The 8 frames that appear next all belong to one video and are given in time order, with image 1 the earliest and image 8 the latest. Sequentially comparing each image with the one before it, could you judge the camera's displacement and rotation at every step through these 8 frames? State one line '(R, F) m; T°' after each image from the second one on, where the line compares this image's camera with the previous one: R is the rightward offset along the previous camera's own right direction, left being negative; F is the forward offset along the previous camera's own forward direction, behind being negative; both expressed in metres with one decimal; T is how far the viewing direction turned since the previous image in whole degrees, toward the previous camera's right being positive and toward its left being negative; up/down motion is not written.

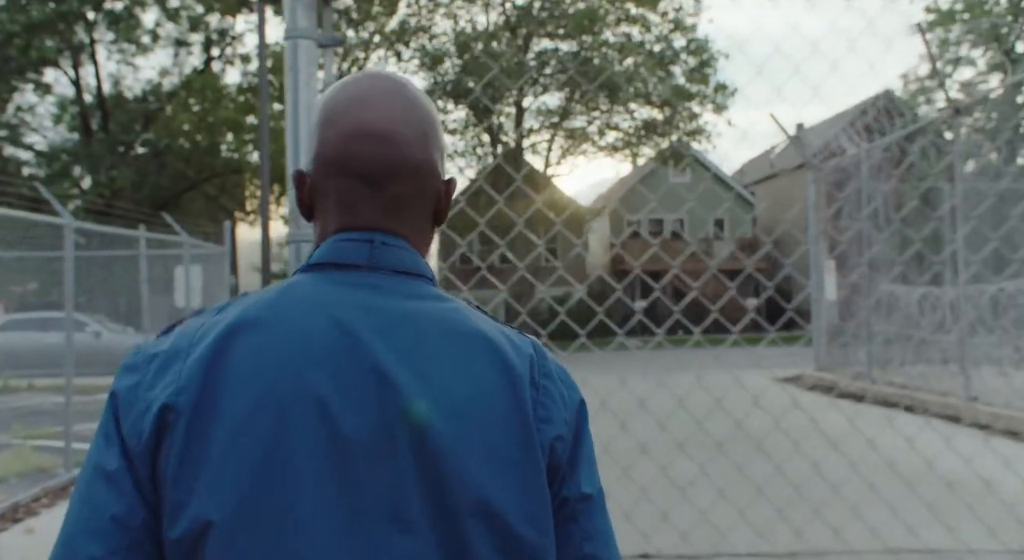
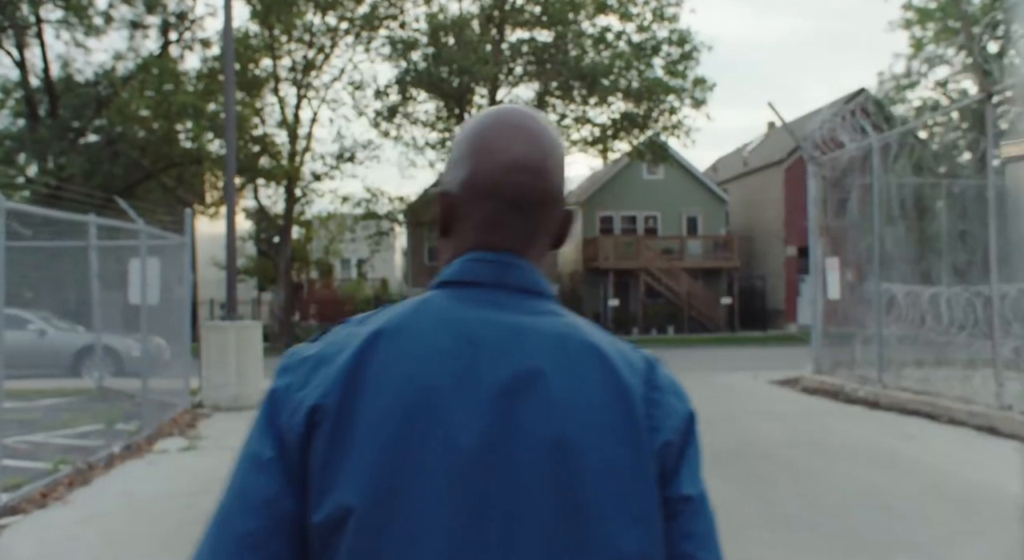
(-0.3, +0.7) m; +3°
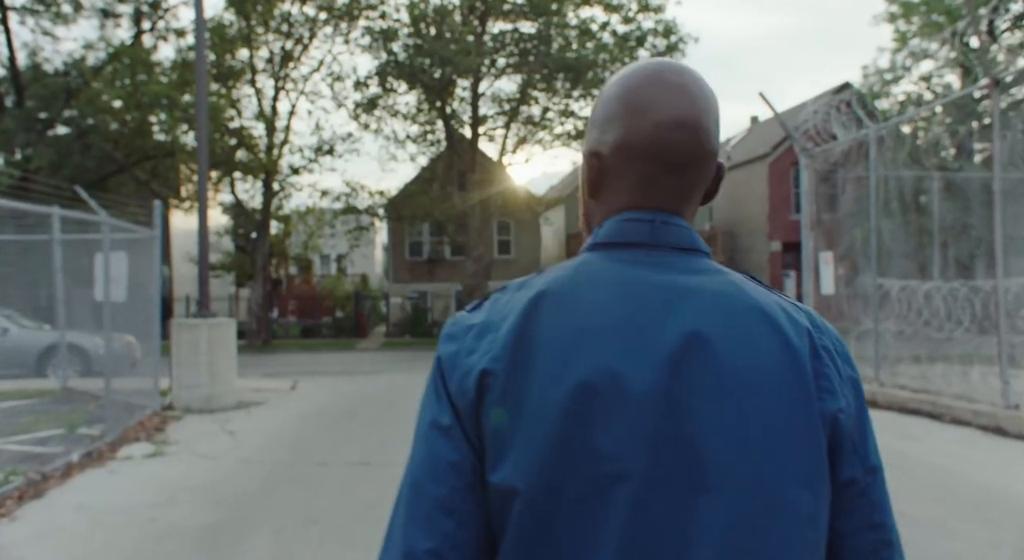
(-0.1, +0.3) m; +1°
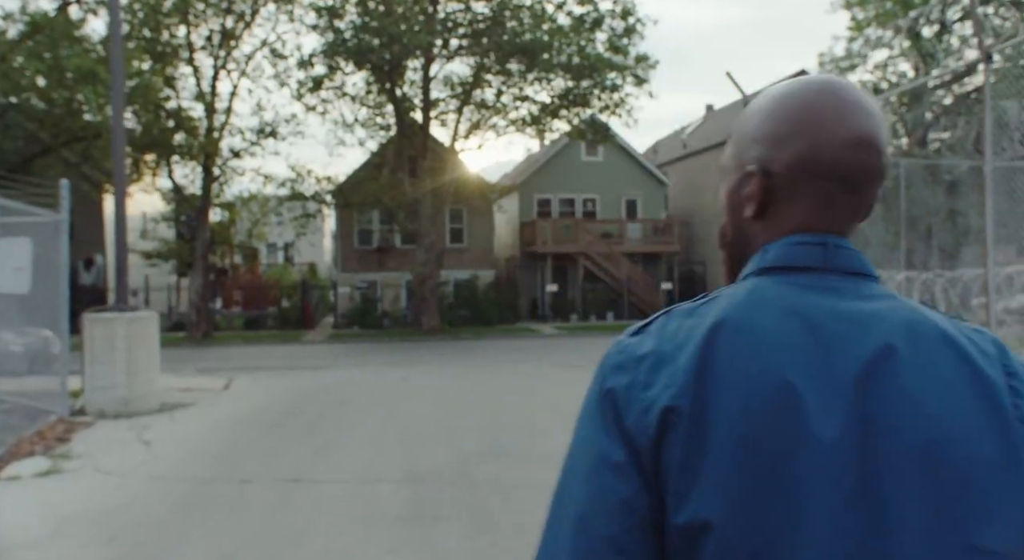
(0.0, +0.7) m; +4°
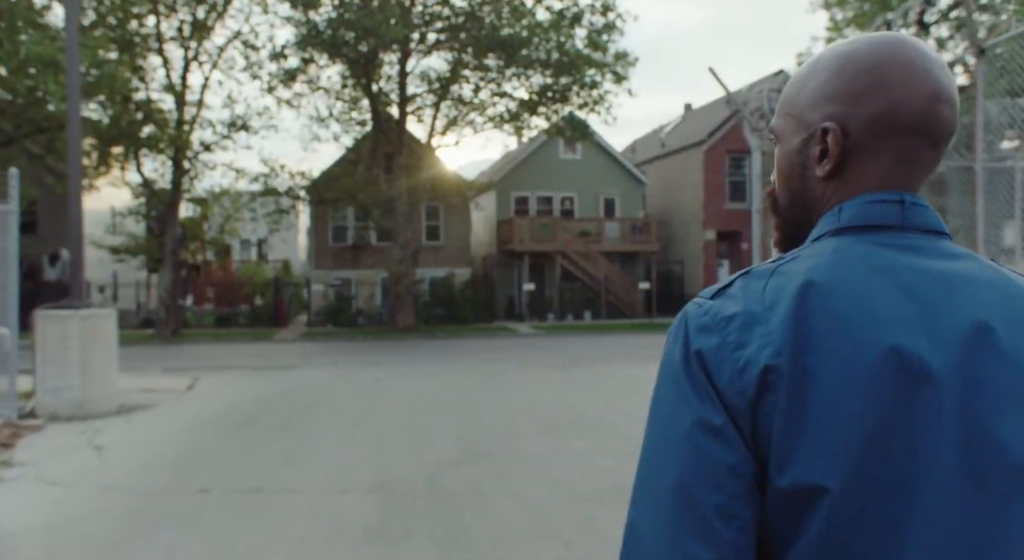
(0.0, +0.3) m; +2°
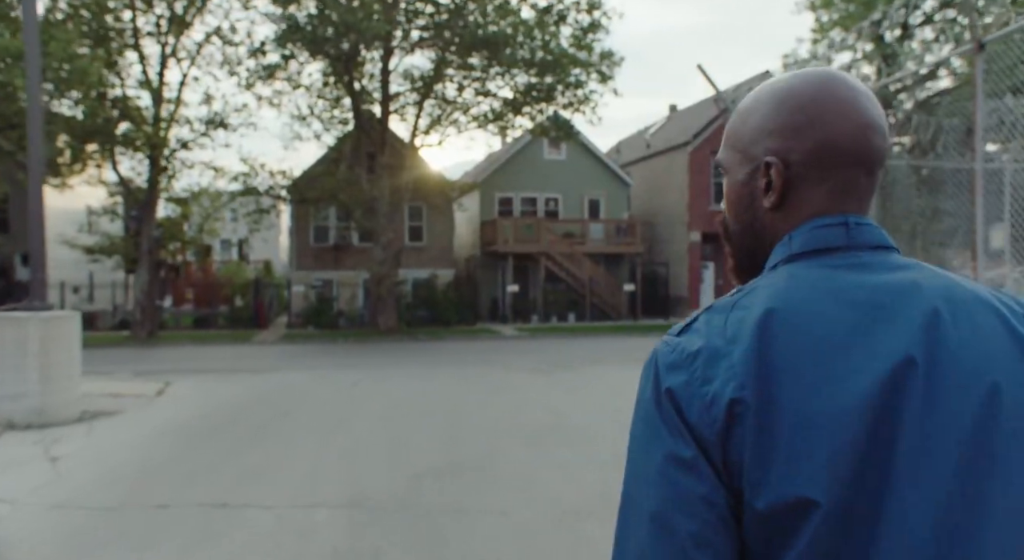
(0.0, +0.3) m; +1°
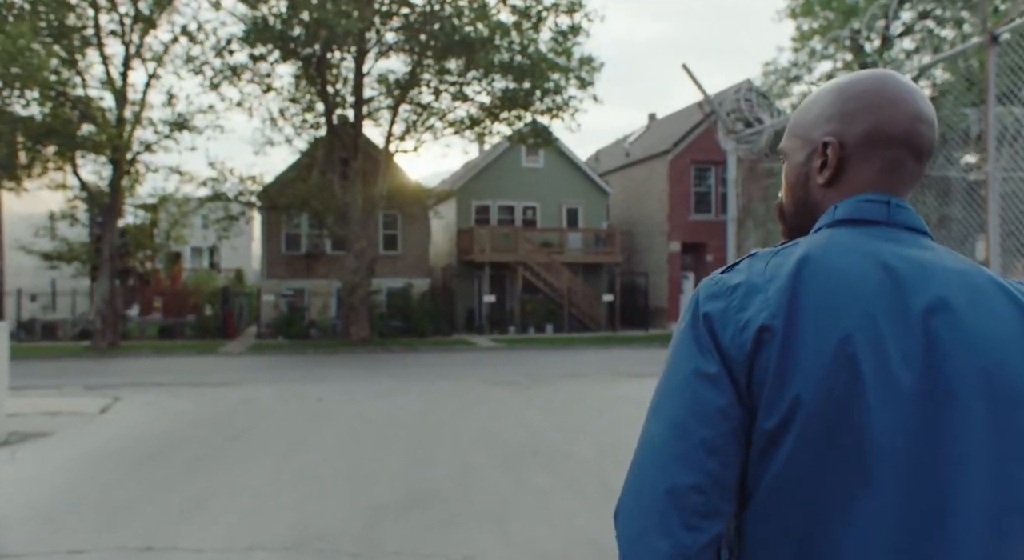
(0.0, +0.6) m; +2°
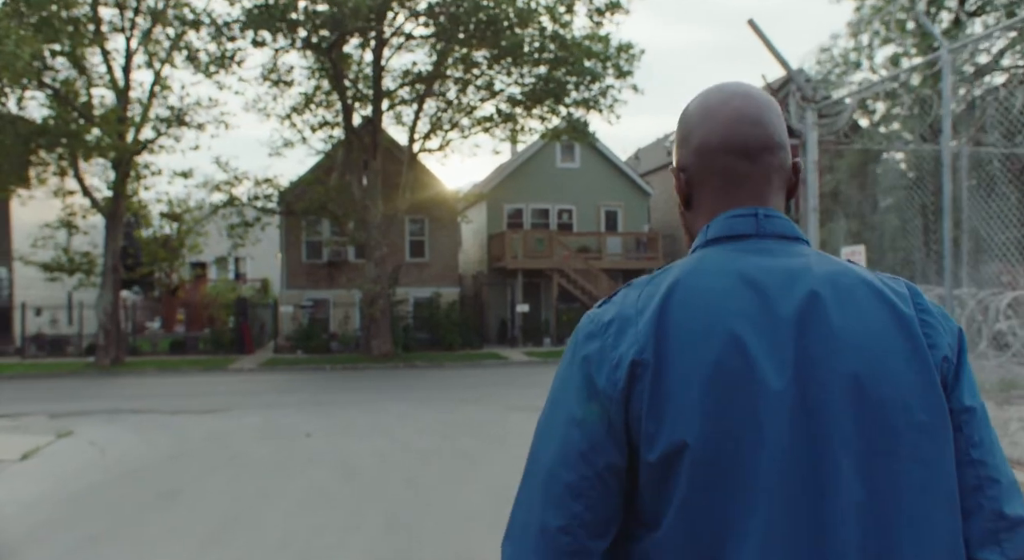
(+0.1, +2.1) m; -3°
